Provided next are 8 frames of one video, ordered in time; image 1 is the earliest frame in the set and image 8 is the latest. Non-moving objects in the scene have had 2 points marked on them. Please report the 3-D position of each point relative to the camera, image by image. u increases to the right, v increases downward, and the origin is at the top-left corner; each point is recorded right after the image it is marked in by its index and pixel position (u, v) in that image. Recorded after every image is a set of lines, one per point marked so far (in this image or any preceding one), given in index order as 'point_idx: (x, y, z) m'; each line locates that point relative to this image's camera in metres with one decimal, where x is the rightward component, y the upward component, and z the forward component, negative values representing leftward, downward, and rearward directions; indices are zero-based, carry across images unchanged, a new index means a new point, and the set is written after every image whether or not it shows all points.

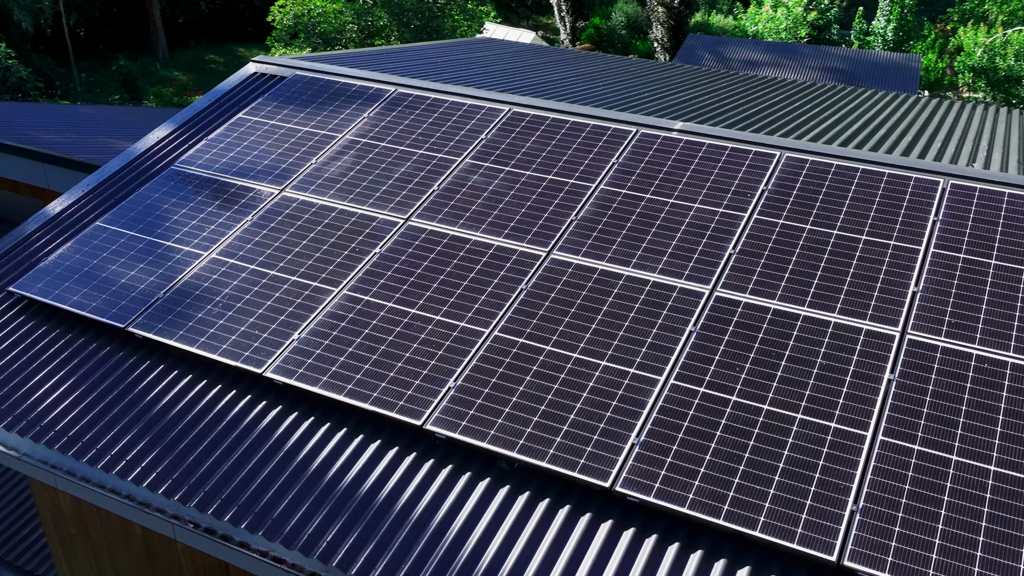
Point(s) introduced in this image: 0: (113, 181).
0: (-6.4, +1.7, +15.2) m
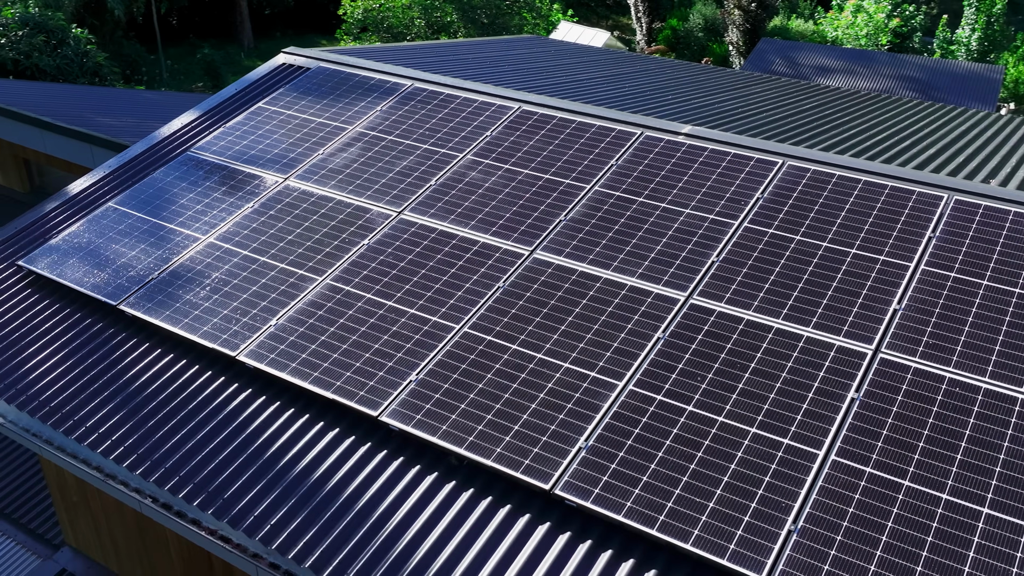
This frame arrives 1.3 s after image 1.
0: (-6.3, +2.1, +15.7) m
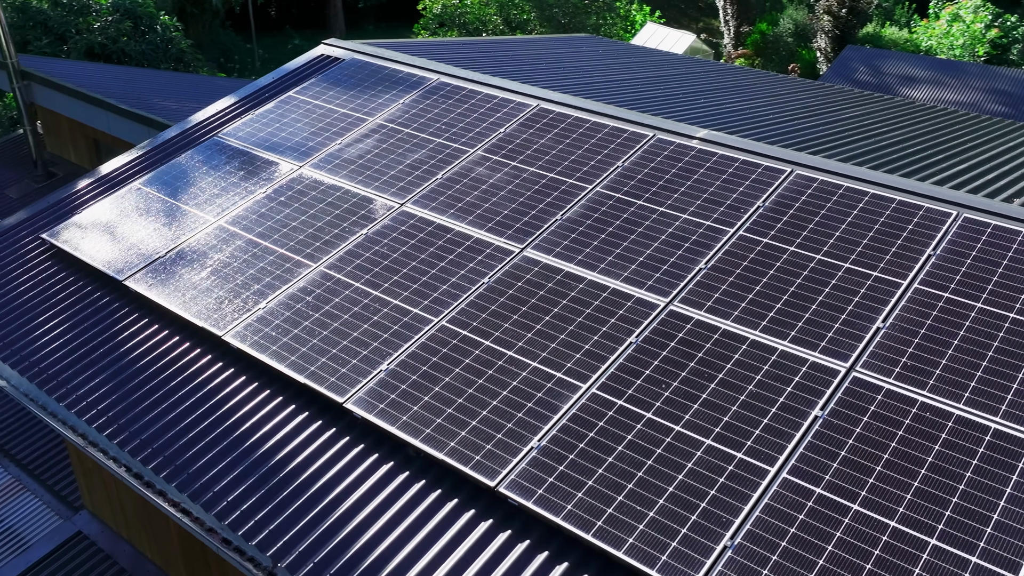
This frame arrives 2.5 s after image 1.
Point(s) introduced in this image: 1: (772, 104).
0: (-5.9, +2.4, +16.3) m
1: (+5.0, +3.5, +18.2) m
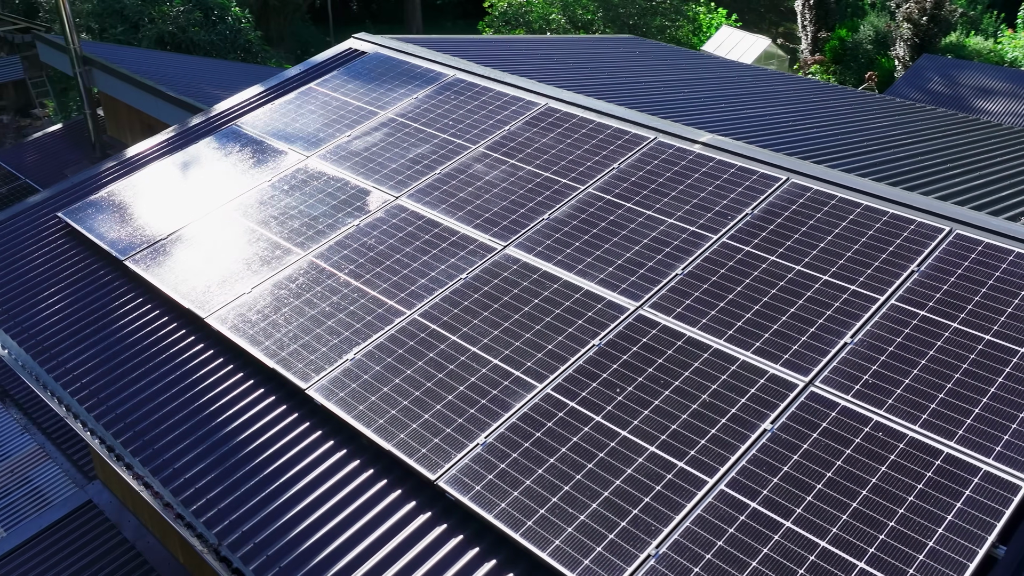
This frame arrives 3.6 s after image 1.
0: (-5.7, +2.8, +16.8) m
1: (+5.3, +3.3, +17.8) m
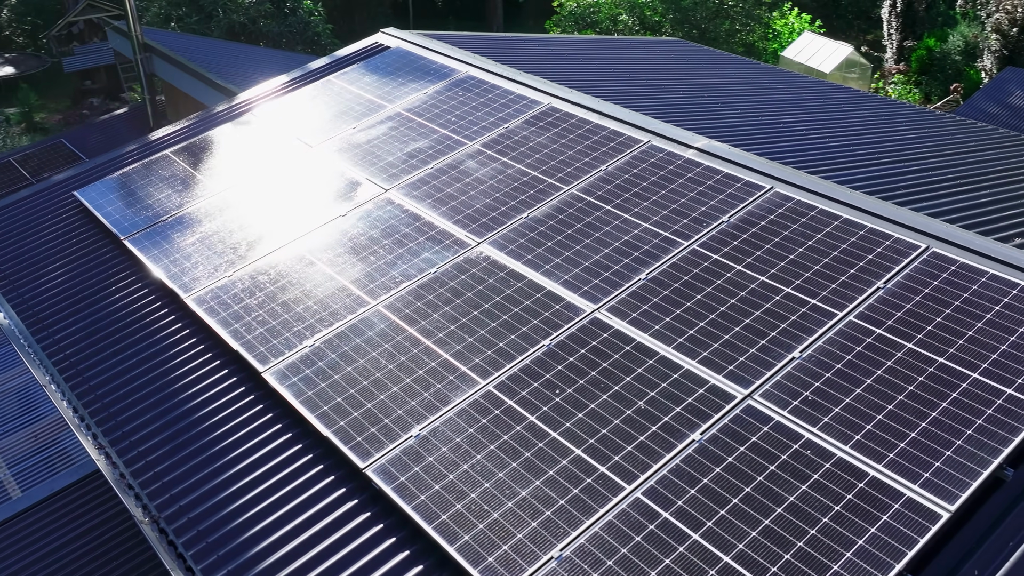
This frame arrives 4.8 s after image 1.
0: (-5.5, +3.1, +17.3) m
1: (+5.6, +3.1, +17.3) m
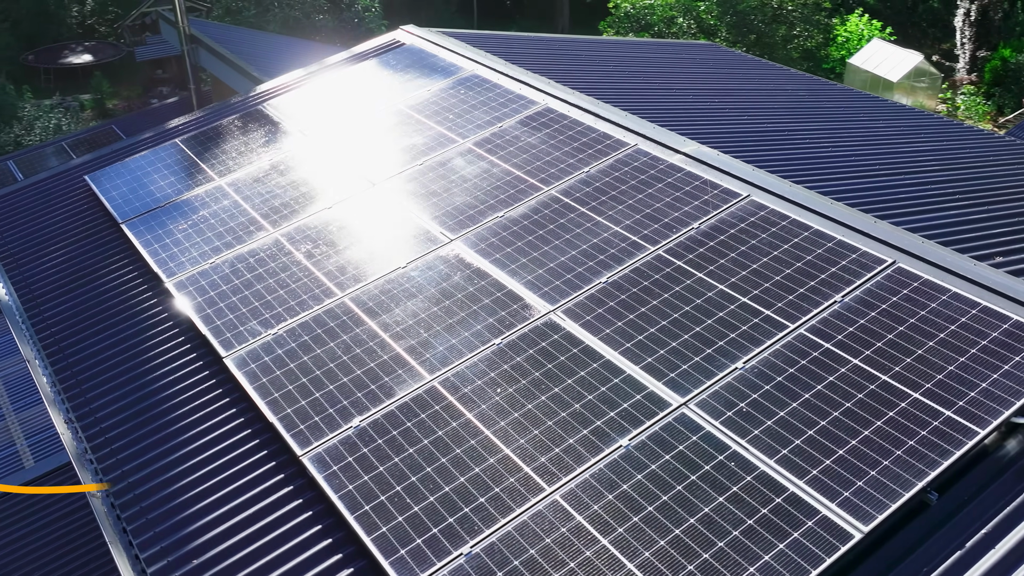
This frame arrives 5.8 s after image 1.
0: (-5.4, +3.3, +17.8) m
1: (+5.7, +2.8, +17.0) m
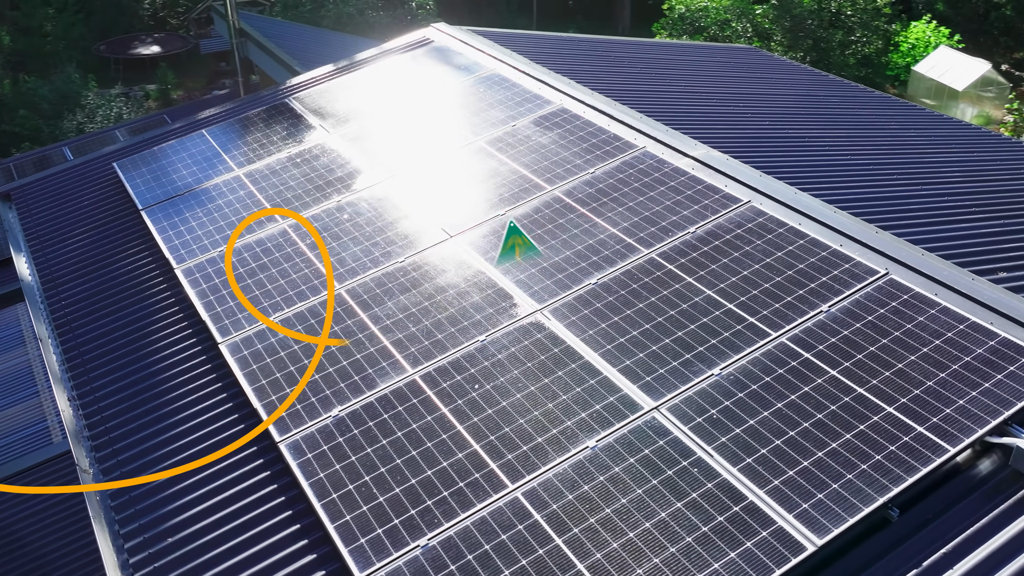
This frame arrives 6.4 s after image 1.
0: (-5.0, +3.6, +18.2) m
1: (+6.0, +2.7, +16.7) m
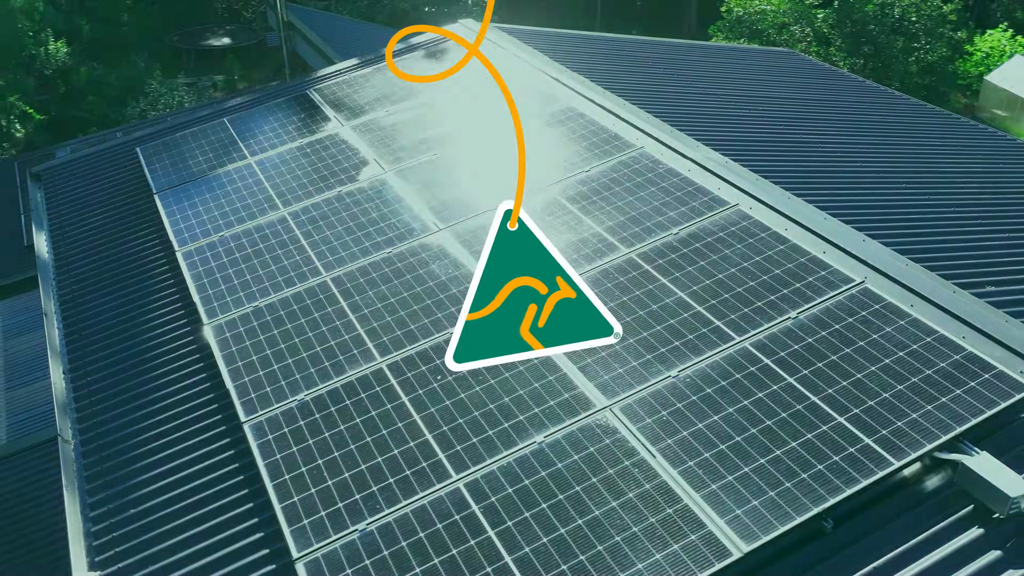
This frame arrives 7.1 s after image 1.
0: (-4.6, +3.8, +18.6) m
1: (+6.2, +2.5, +16.3) m
